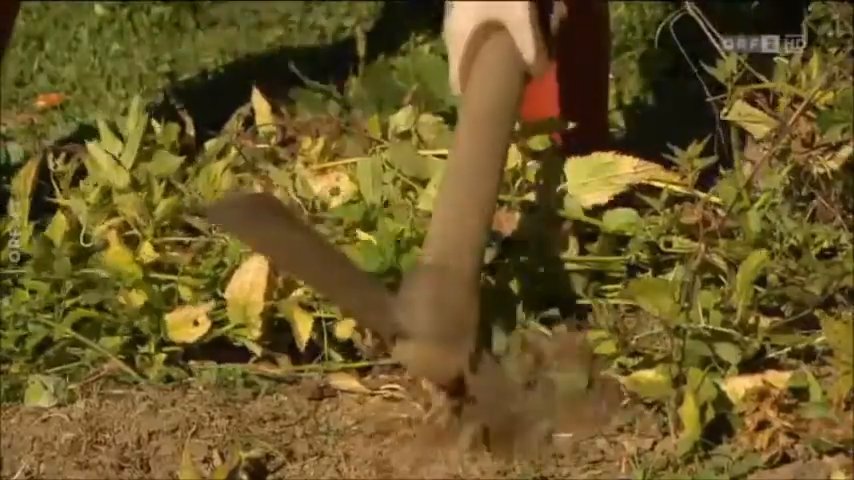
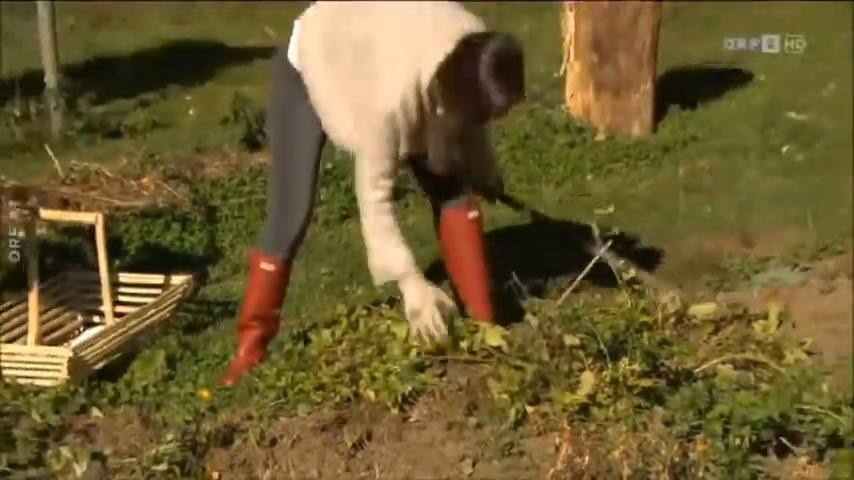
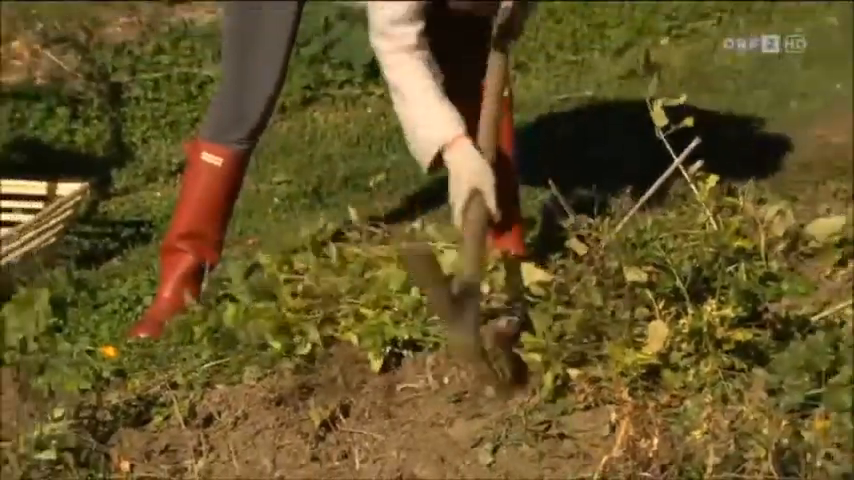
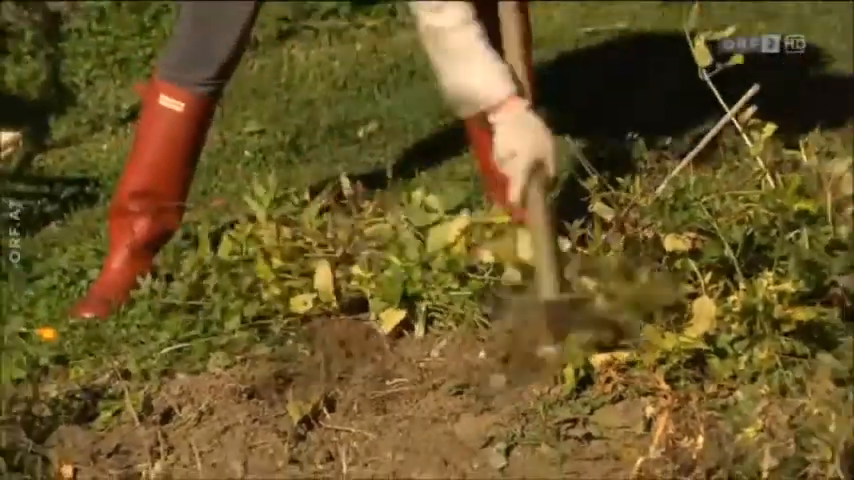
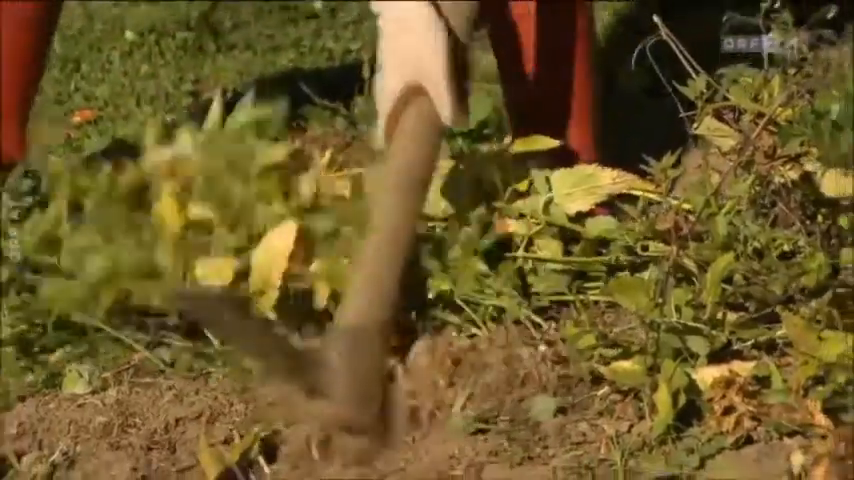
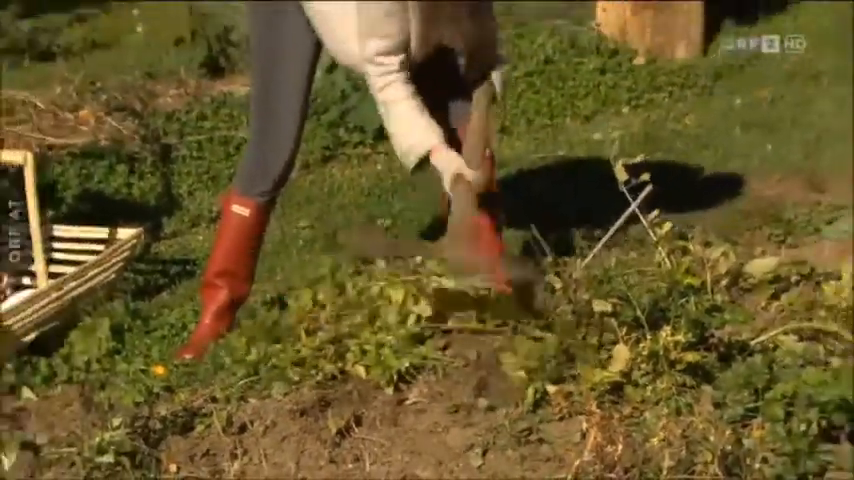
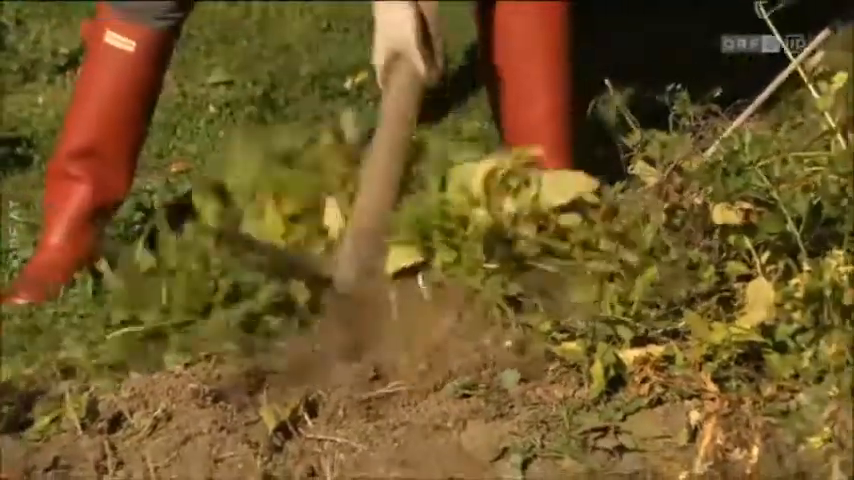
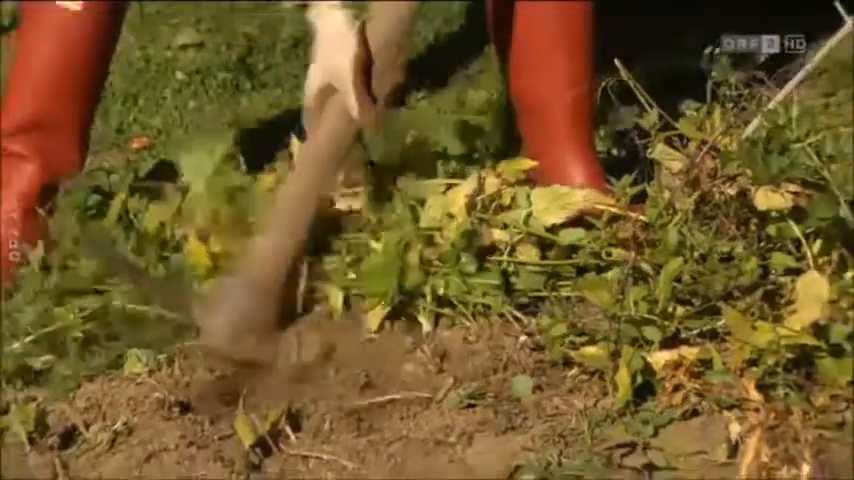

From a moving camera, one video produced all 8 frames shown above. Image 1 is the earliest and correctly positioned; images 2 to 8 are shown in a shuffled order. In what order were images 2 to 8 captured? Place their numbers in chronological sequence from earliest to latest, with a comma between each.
5, 8, 7, 4, 3, 6, 2
